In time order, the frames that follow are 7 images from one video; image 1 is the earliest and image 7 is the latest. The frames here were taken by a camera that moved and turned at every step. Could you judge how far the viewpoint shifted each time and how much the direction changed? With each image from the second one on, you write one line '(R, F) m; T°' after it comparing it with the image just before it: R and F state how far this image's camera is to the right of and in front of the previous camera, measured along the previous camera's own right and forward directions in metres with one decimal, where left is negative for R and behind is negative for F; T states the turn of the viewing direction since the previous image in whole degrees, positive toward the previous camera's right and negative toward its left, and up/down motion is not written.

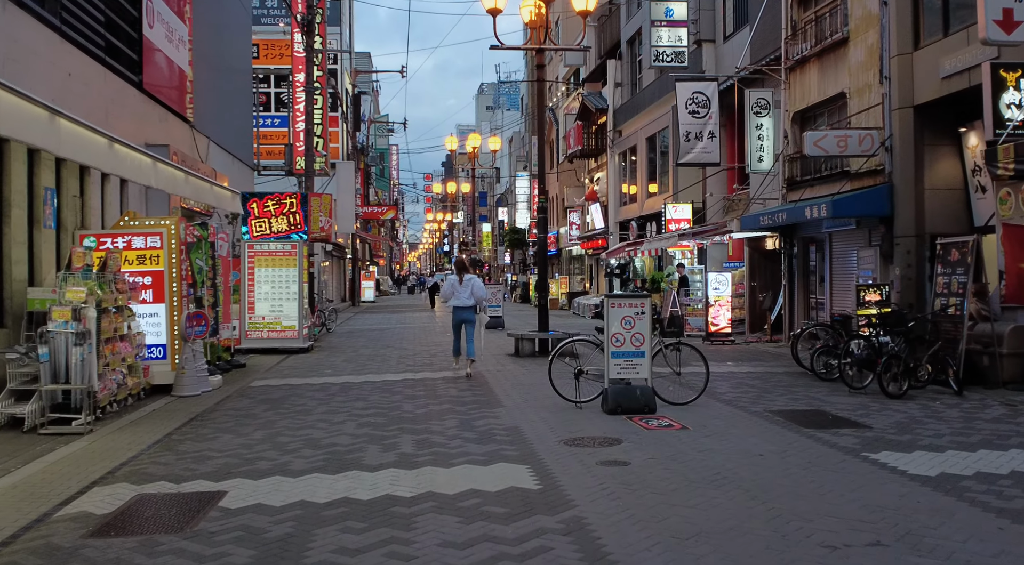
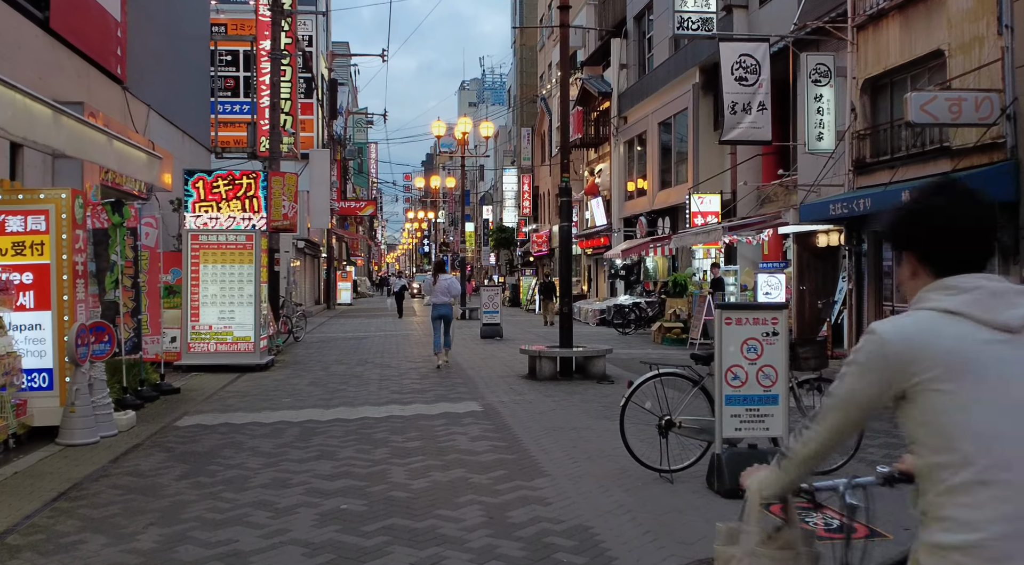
(-0.5, +3.4) m; +1°
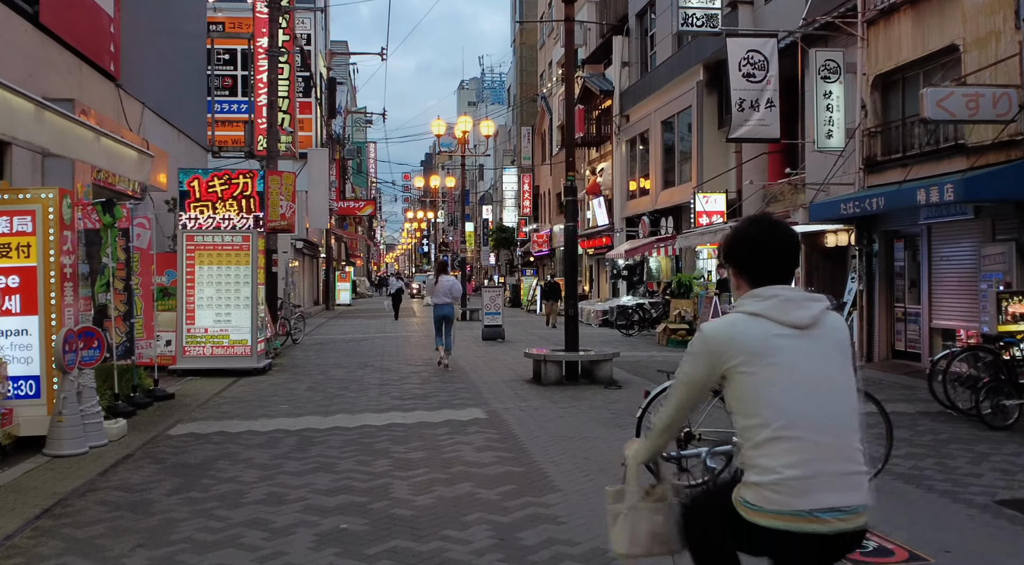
(-0.1, +0.3) m; 0°
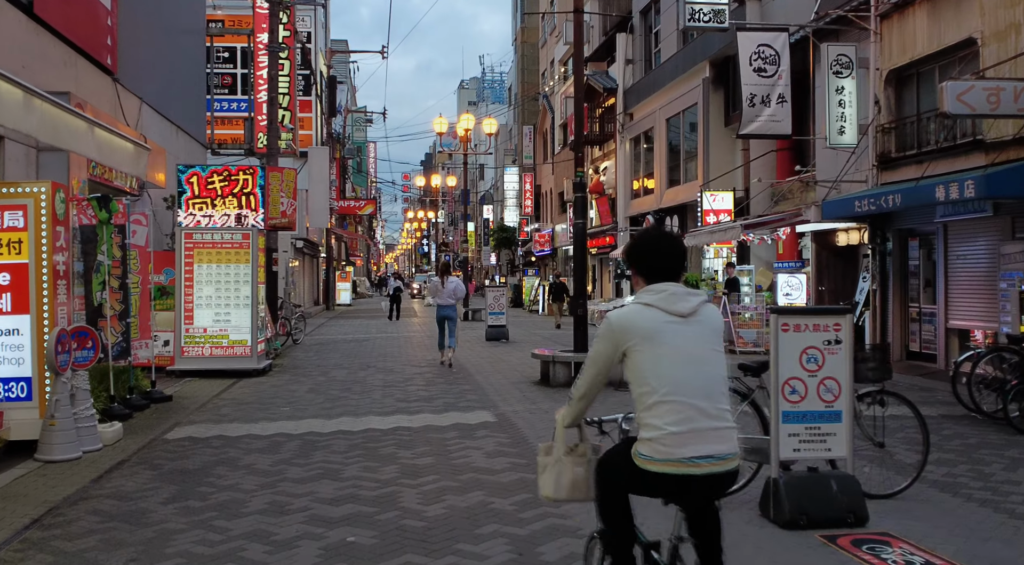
(-0.1, +0.3) m; 0°
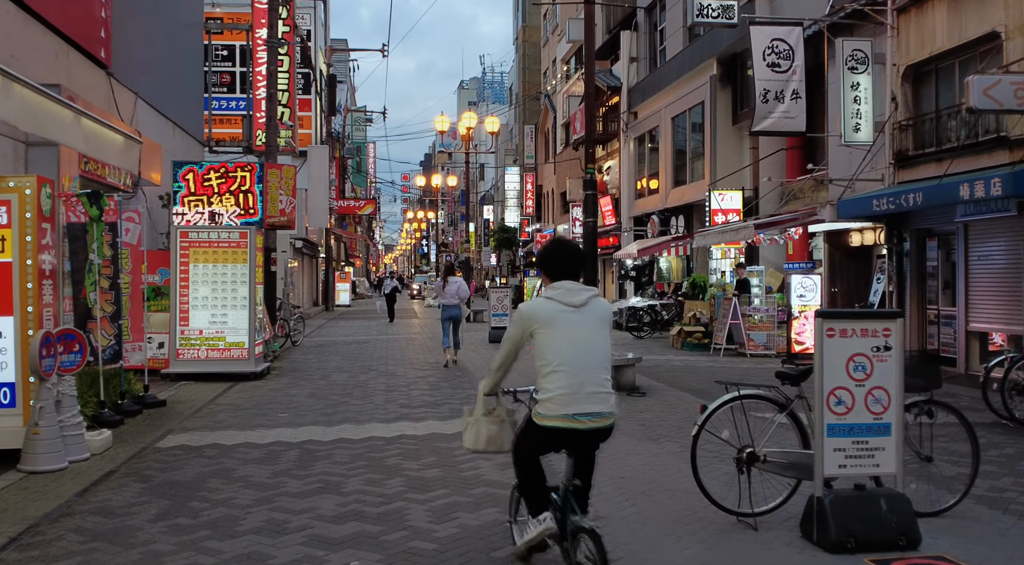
(-0.1, +0.4) m; 0°
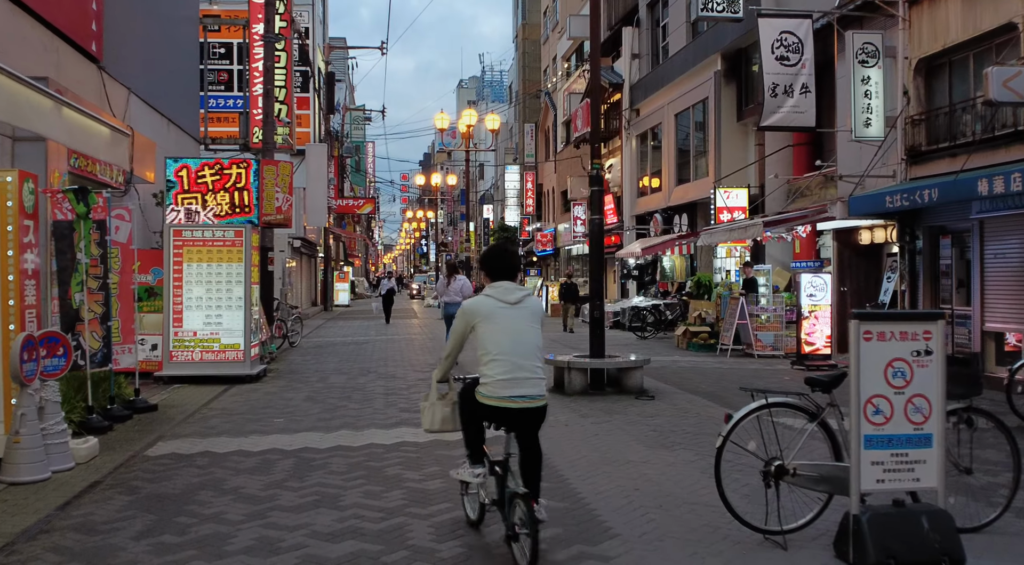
(-0.1, +0.4) m; 0°
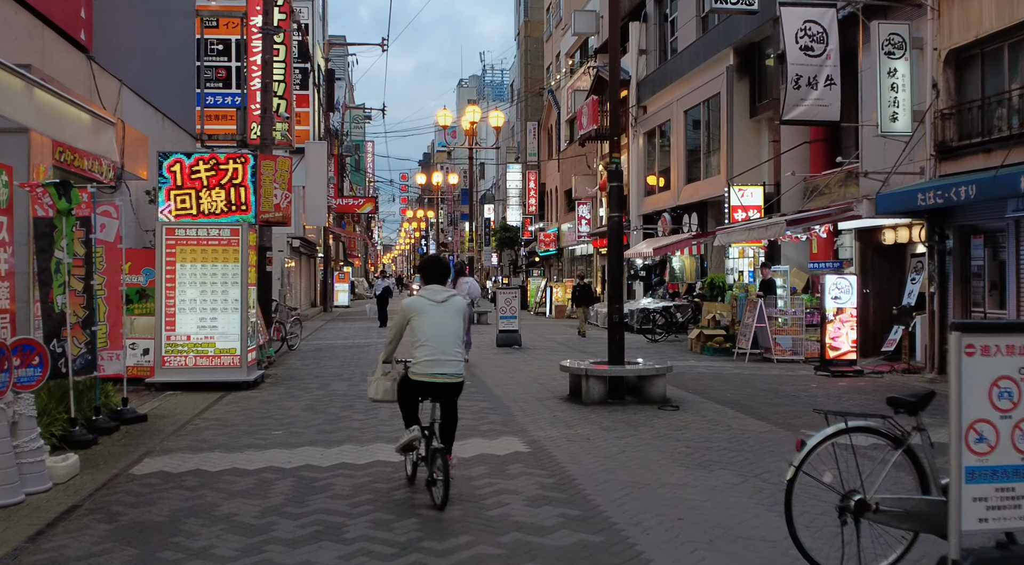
(-0.2, +0.7) m; 0°
